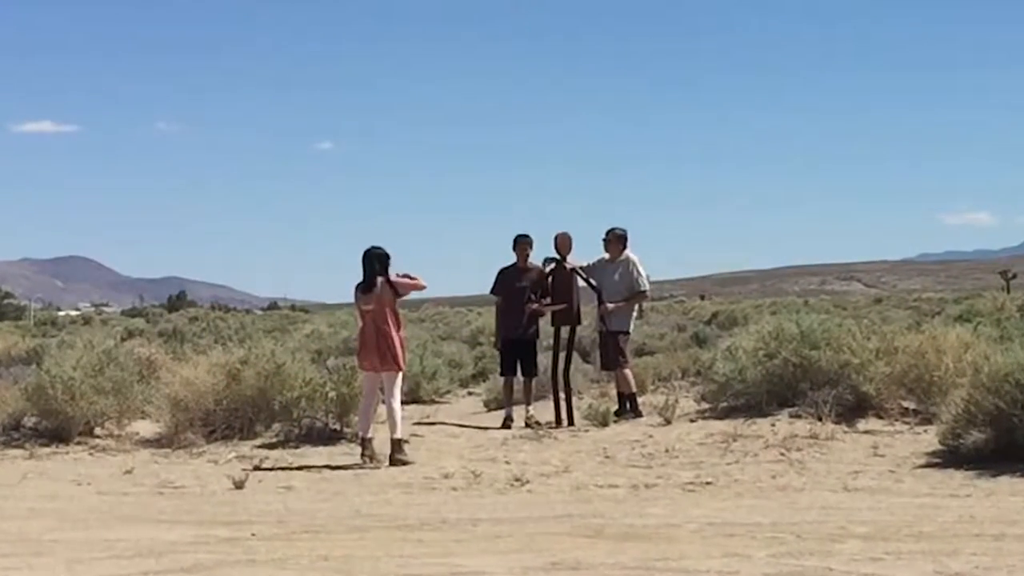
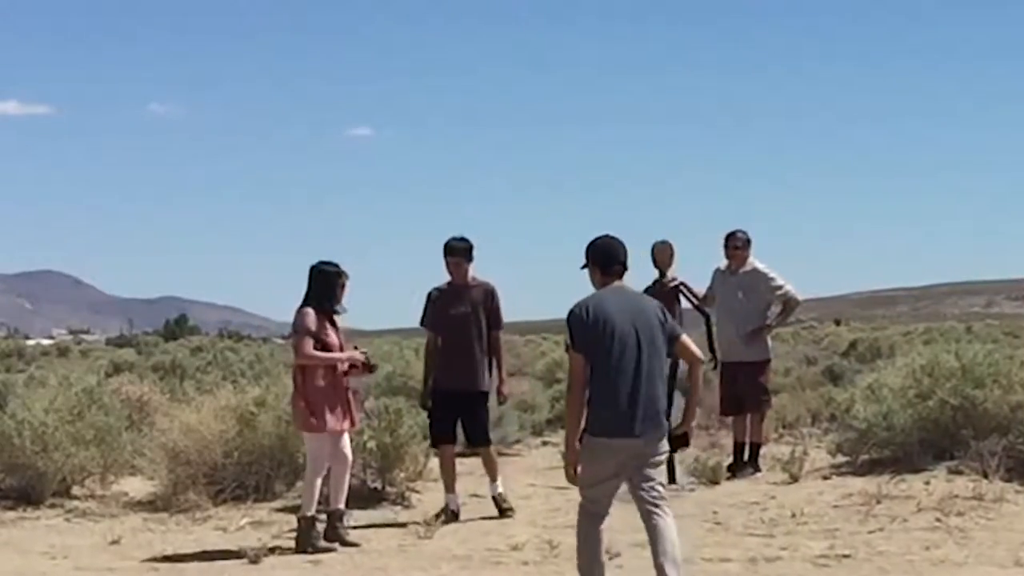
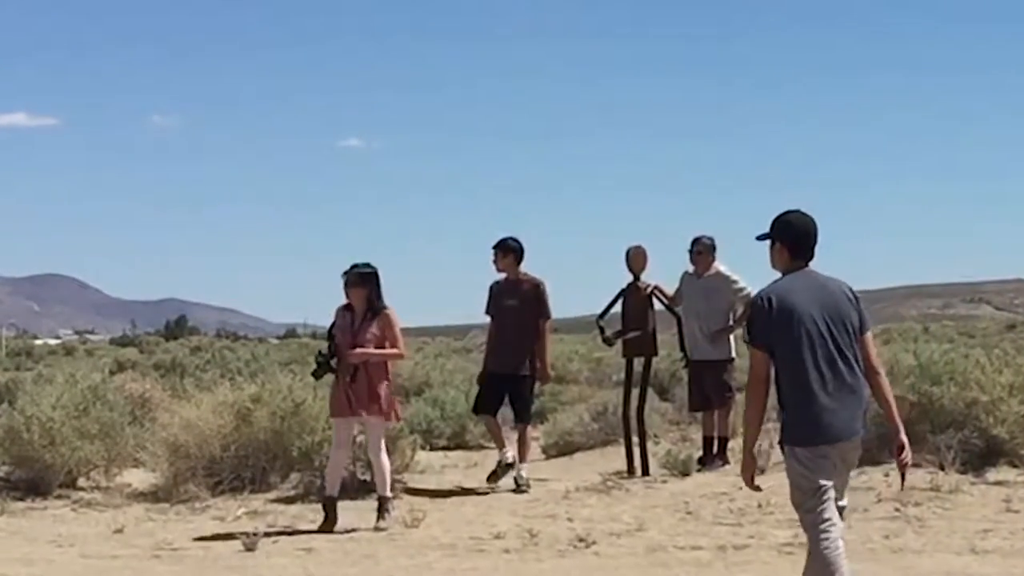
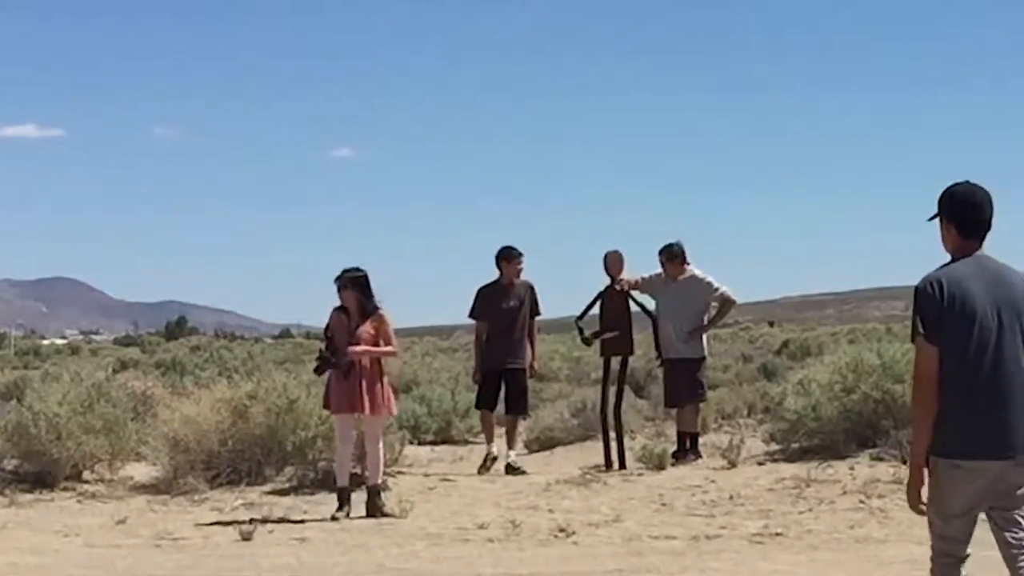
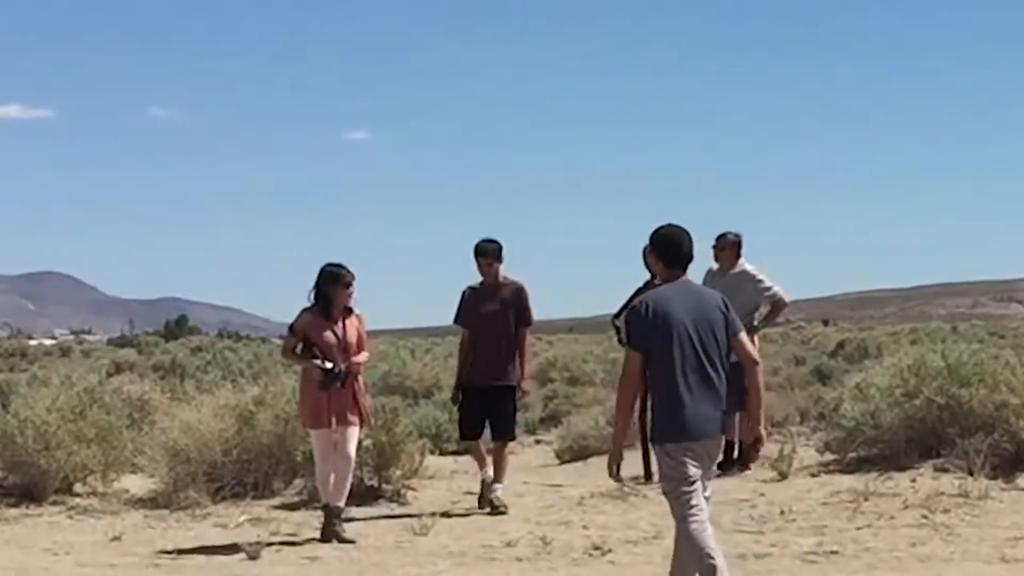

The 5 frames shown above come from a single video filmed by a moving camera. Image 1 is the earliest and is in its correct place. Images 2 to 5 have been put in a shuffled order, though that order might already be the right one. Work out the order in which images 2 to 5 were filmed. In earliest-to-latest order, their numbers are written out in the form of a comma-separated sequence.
4, 3, 5, 2
